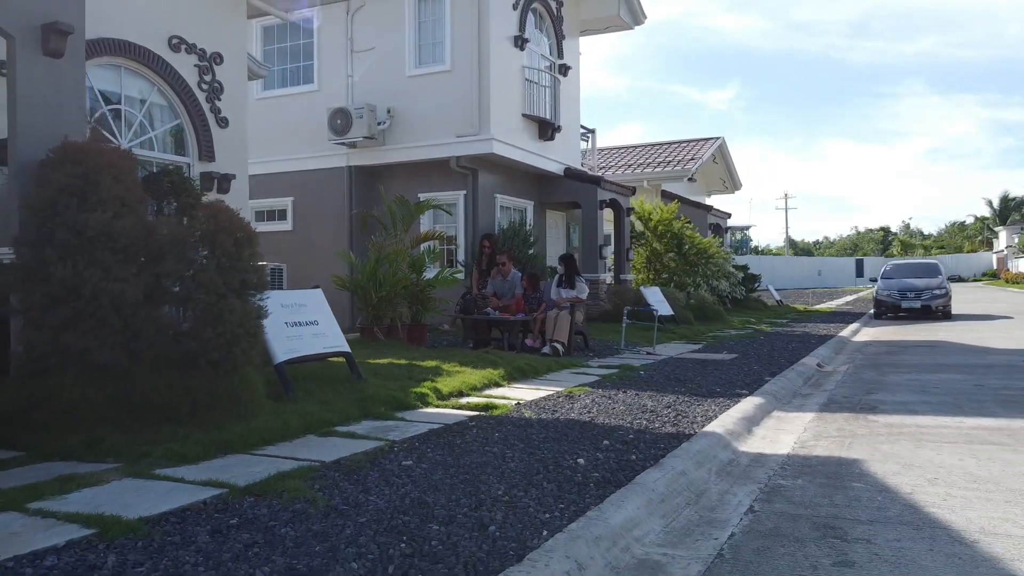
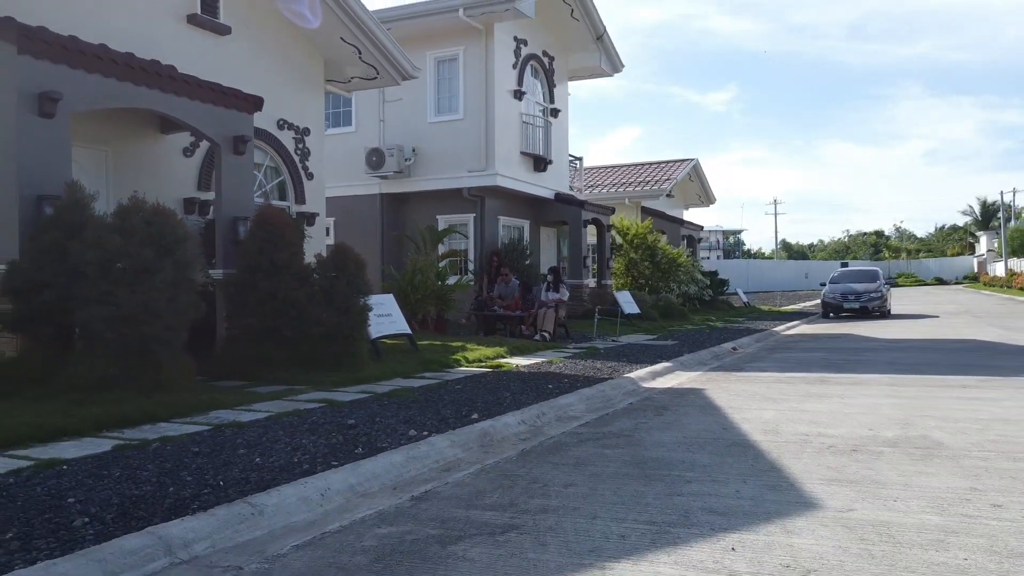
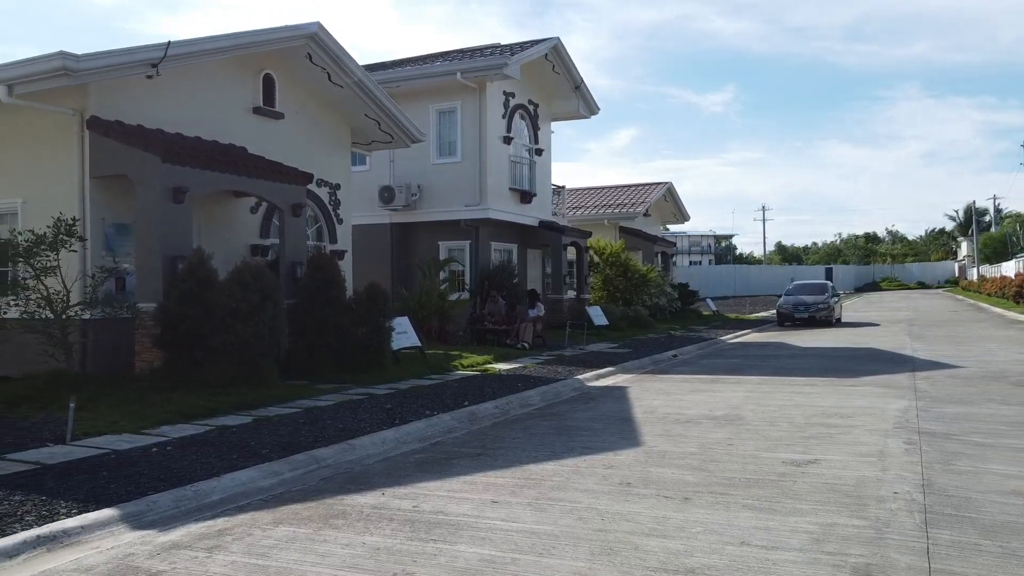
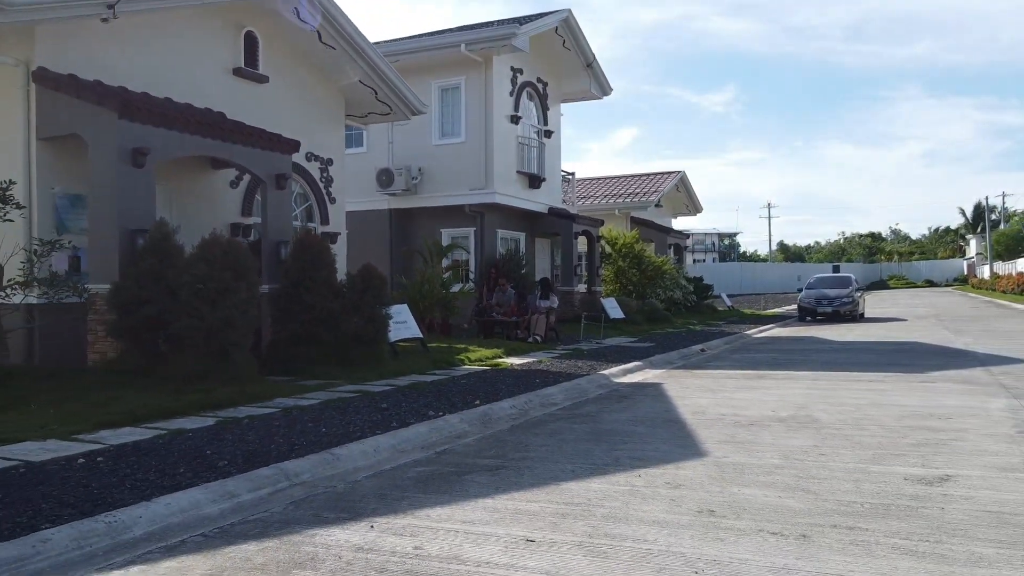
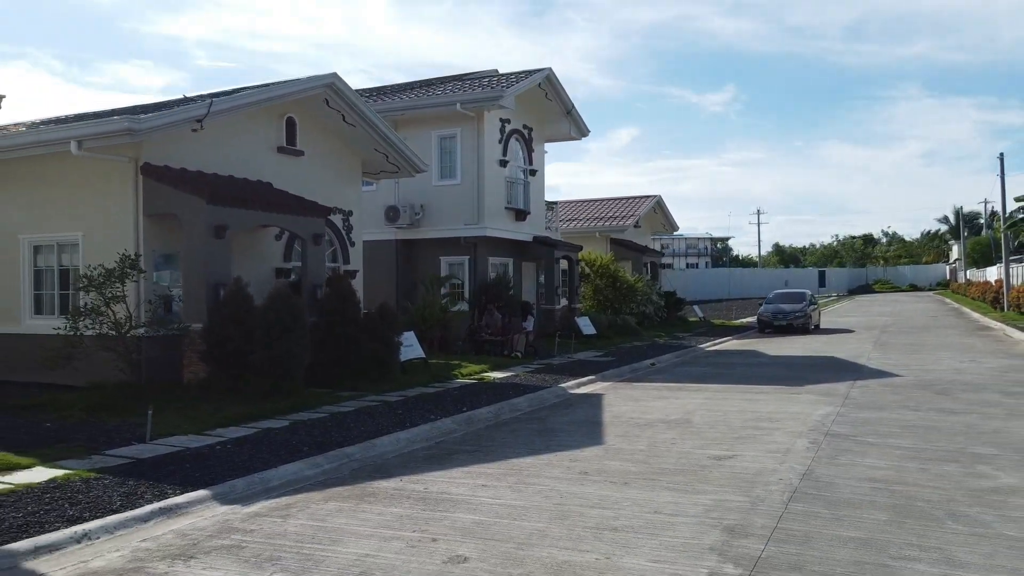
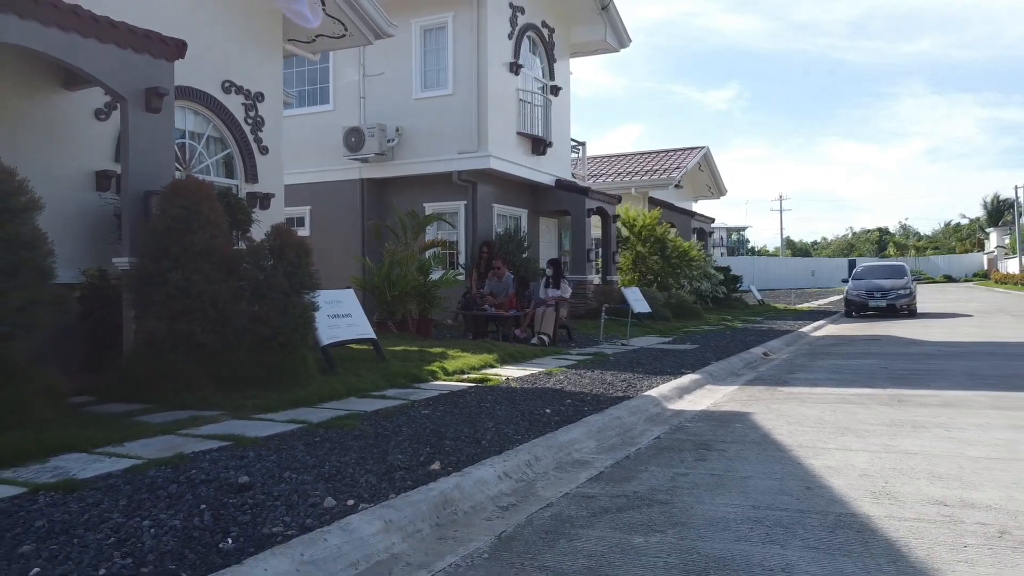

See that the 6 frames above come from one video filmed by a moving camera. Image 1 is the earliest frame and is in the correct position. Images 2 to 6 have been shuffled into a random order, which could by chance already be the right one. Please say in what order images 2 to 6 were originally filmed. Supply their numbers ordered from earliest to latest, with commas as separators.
6, 2, 4, 3, 5
